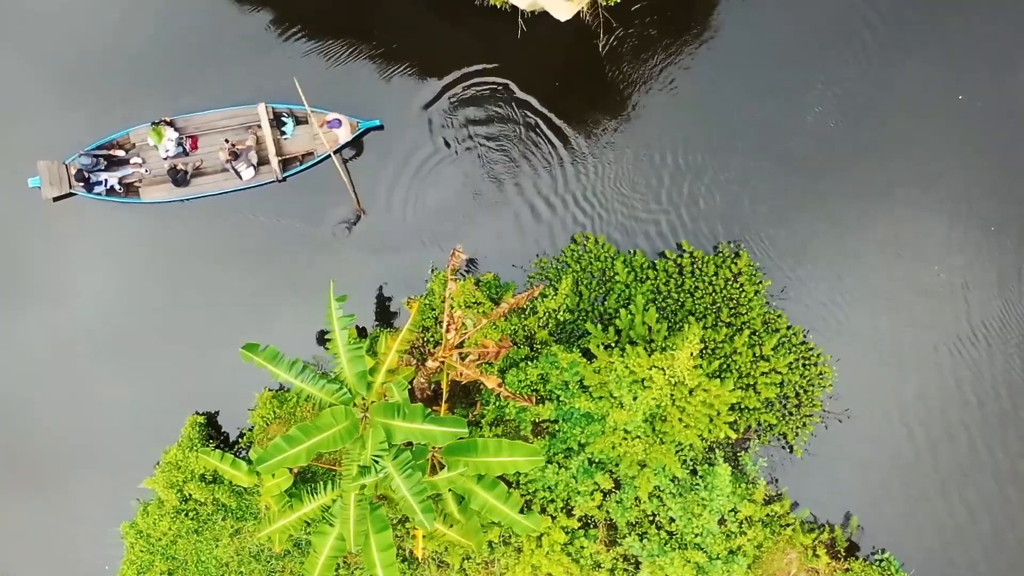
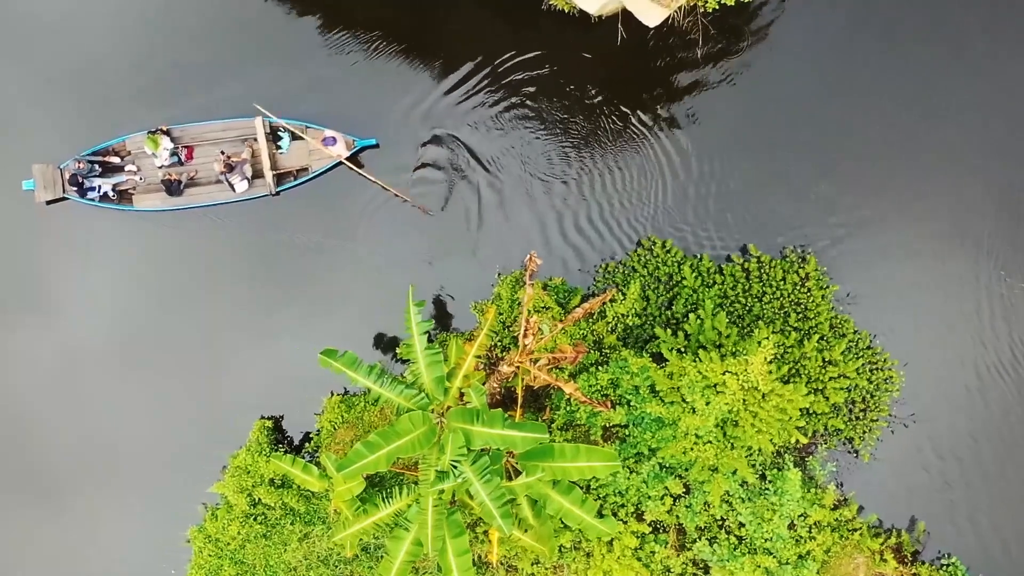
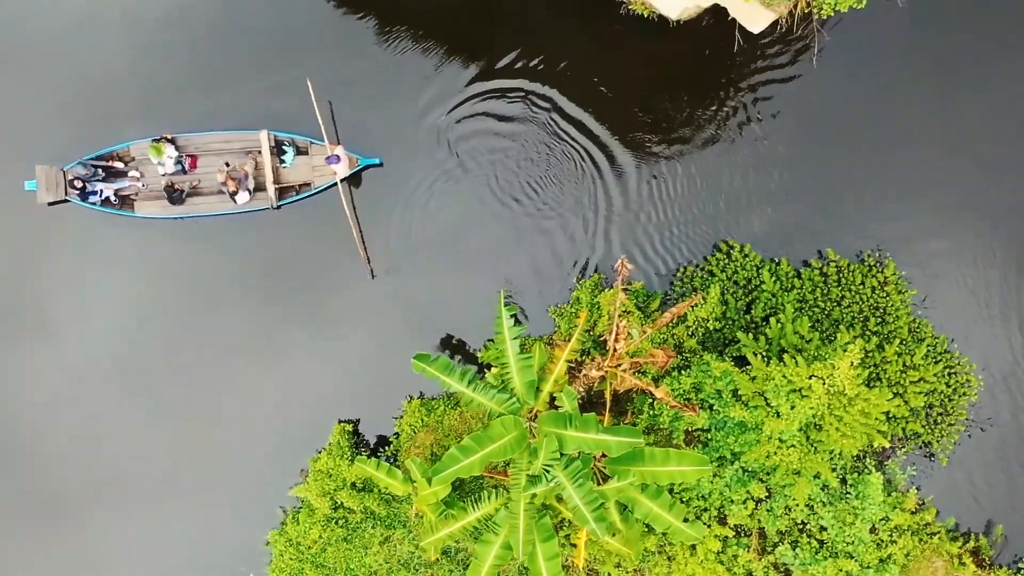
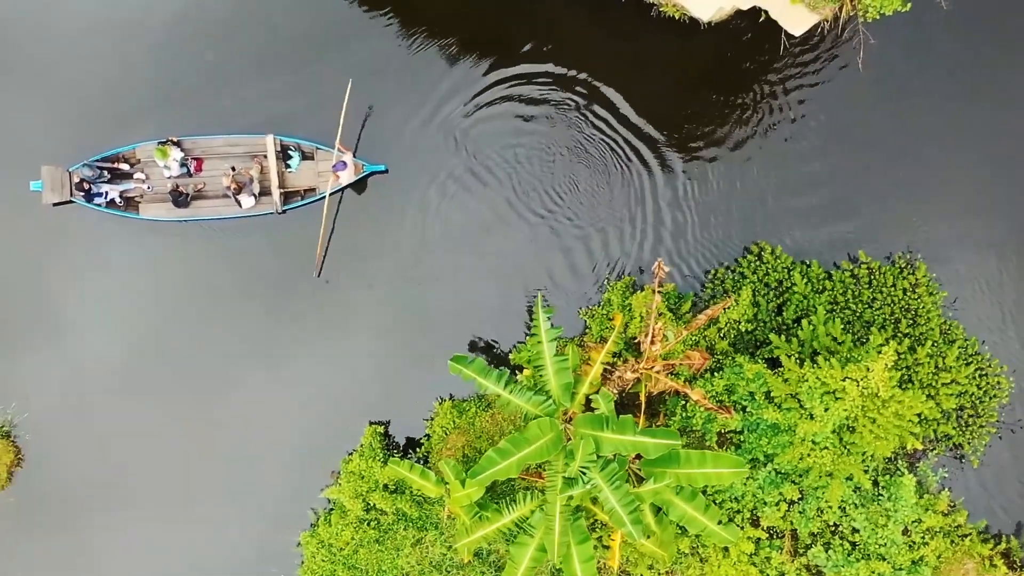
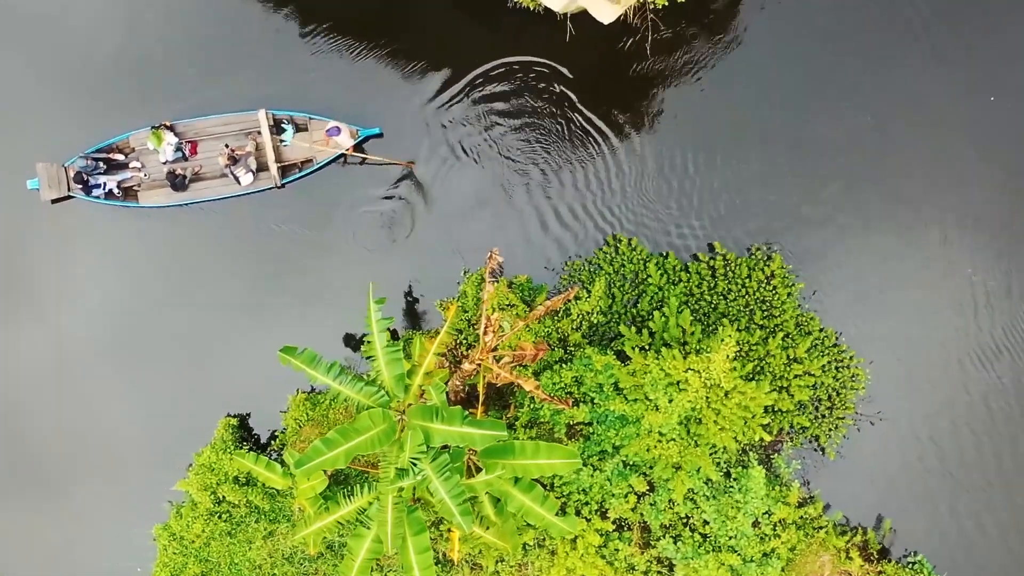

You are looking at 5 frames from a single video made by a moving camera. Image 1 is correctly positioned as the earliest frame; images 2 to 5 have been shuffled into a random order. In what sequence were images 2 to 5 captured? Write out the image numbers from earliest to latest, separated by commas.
5, 2, 3, 4
